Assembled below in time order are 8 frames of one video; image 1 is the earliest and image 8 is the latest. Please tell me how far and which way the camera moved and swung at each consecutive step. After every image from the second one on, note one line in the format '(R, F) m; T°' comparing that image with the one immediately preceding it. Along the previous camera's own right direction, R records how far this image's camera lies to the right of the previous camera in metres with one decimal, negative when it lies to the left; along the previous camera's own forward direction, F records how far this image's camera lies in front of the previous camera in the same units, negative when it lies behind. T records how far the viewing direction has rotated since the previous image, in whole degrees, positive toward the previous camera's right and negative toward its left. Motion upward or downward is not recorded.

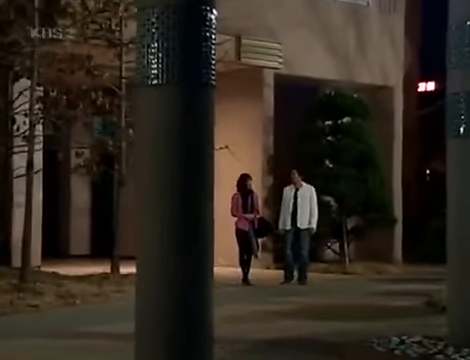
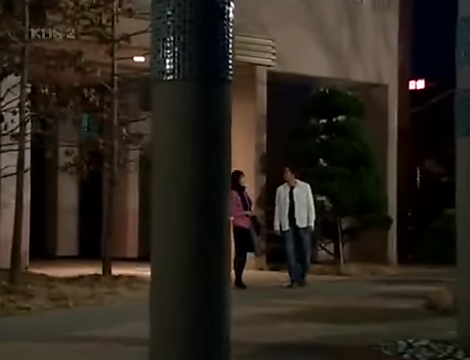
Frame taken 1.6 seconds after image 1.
(-0.4, +0.4) m; +2°
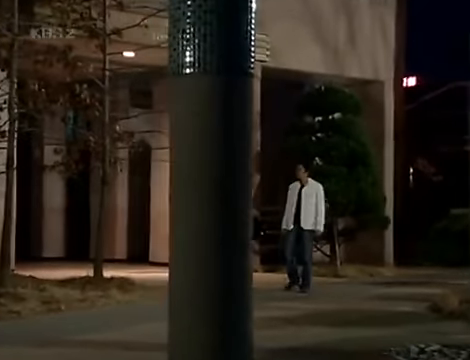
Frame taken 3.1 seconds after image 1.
(-0.4, +0.6) m; +2°
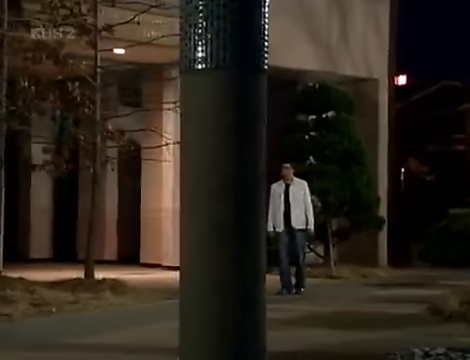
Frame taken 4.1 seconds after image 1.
(-0.3, +0.3) m; +1°
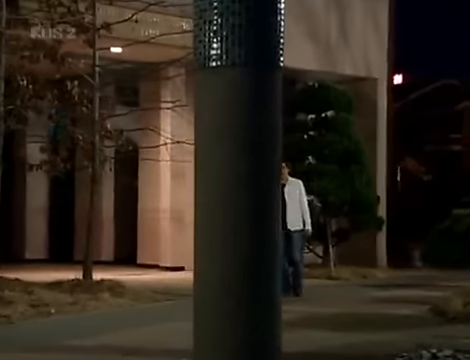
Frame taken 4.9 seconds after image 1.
(-0.2, +0.2) m; +1°
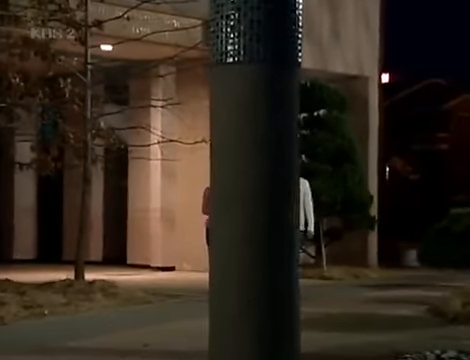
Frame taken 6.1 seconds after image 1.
(-0.3, +0.2) m; +1°
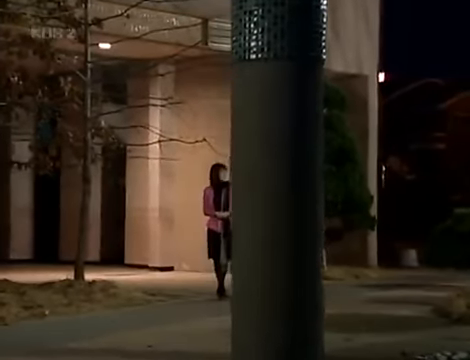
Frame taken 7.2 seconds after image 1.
(-0.3, +0.1) m; +1°
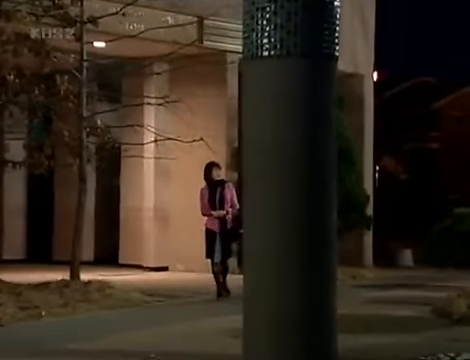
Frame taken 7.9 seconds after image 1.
(-0.2, +0.1) m; +1°
